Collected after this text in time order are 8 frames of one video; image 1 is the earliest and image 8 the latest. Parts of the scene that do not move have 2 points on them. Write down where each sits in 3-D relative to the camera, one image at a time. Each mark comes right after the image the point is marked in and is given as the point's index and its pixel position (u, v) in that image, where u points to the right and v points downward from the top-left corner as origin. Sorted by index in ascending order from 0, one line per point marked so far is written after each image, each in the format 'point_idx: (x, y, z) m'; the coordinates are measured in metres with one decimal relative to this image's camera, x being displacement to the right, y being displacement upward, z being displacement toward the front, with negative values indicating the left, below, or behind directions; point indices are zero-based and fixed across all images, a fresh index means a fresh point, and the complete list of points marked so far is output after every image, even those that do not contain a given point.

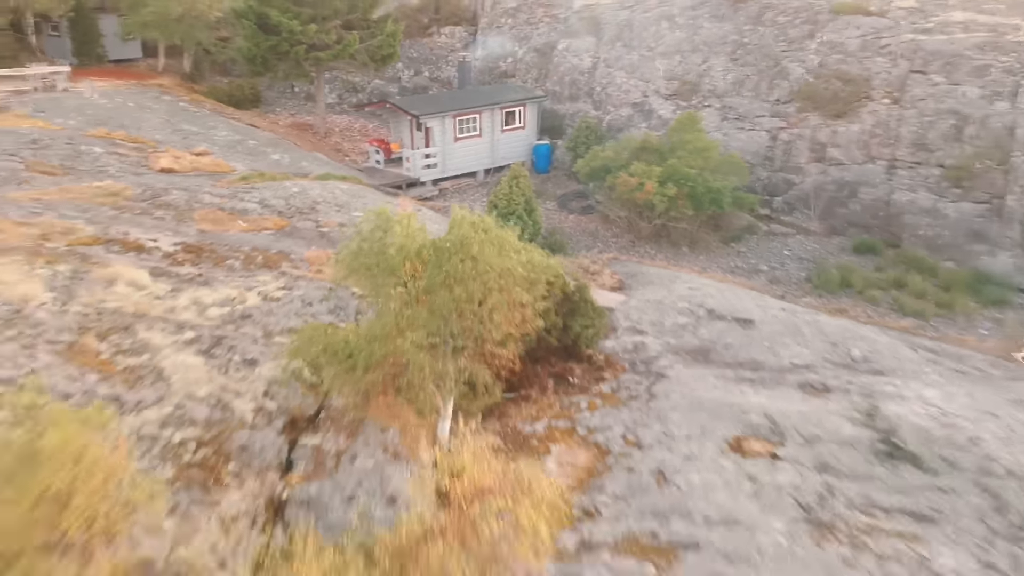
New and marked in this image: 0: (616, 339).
0: (+0.7, -0.3, +7.0) m
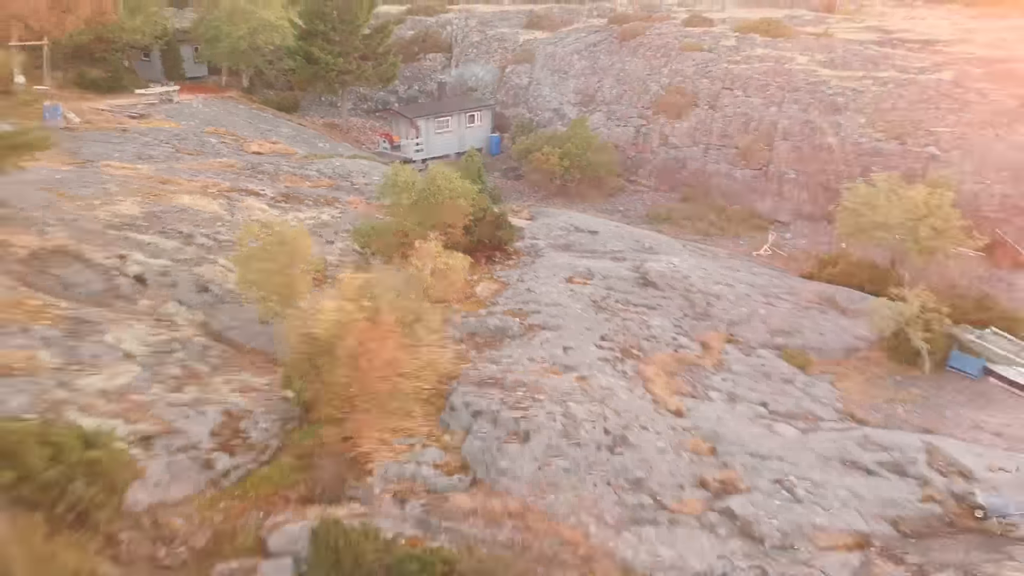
0: (+0.1, +0.6, +12.7) m
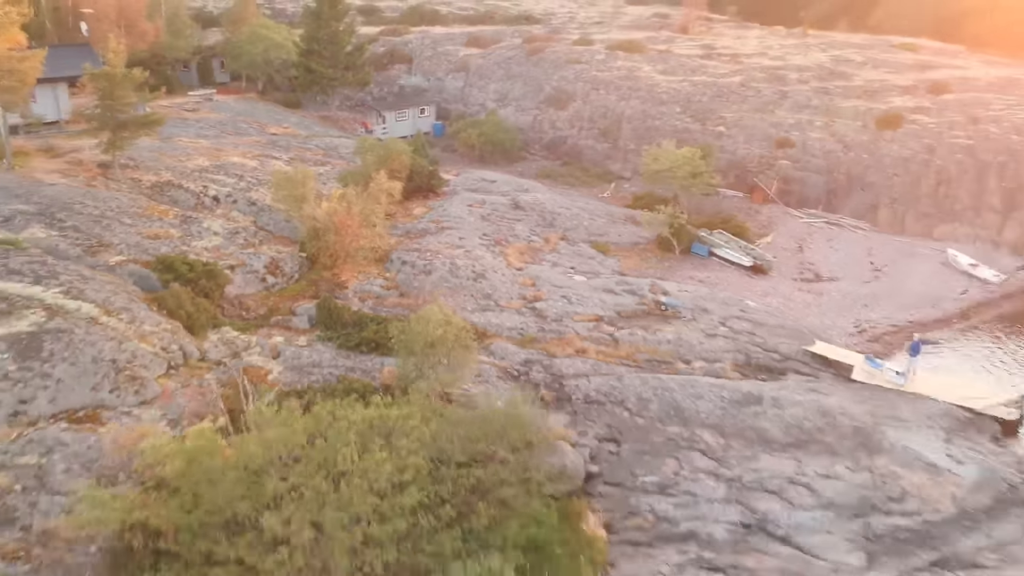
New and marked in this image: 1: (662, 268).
0: (-1.3, +2.1, +19.9) m
1: (+2.6, +0.4, +16.9) m
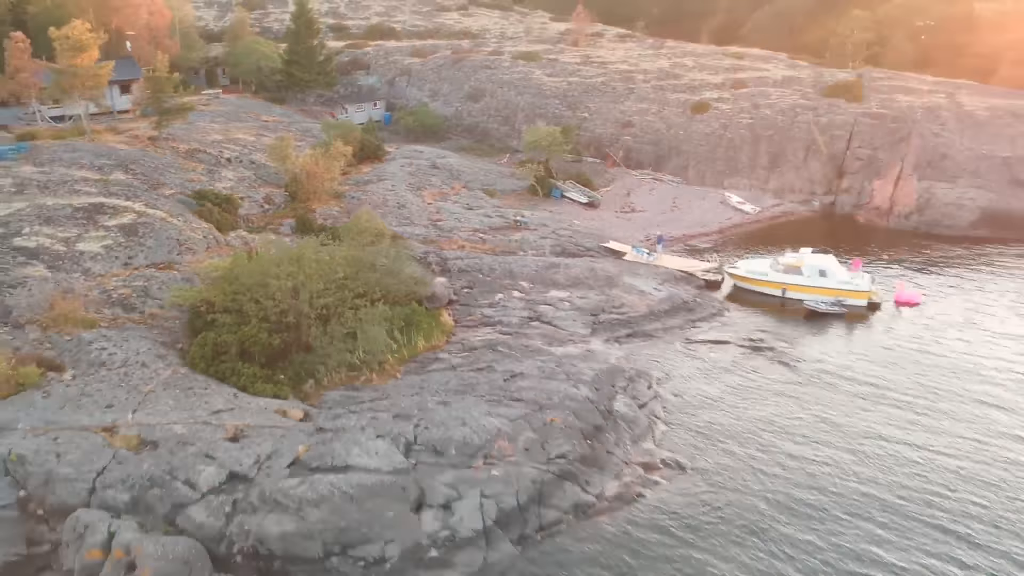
0: (-3.5, +3.8, +28.3) m
1: (+0.4, +2.2, +25.4) m
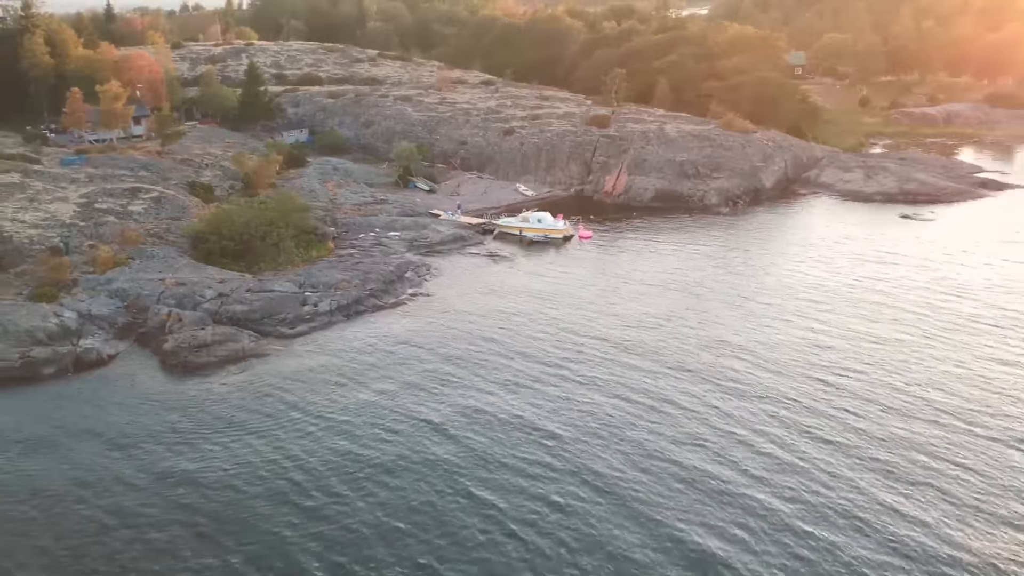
0: (-9.1, +5.6, +44.3) m
1: (-5.0, +4.1, +41.5) m
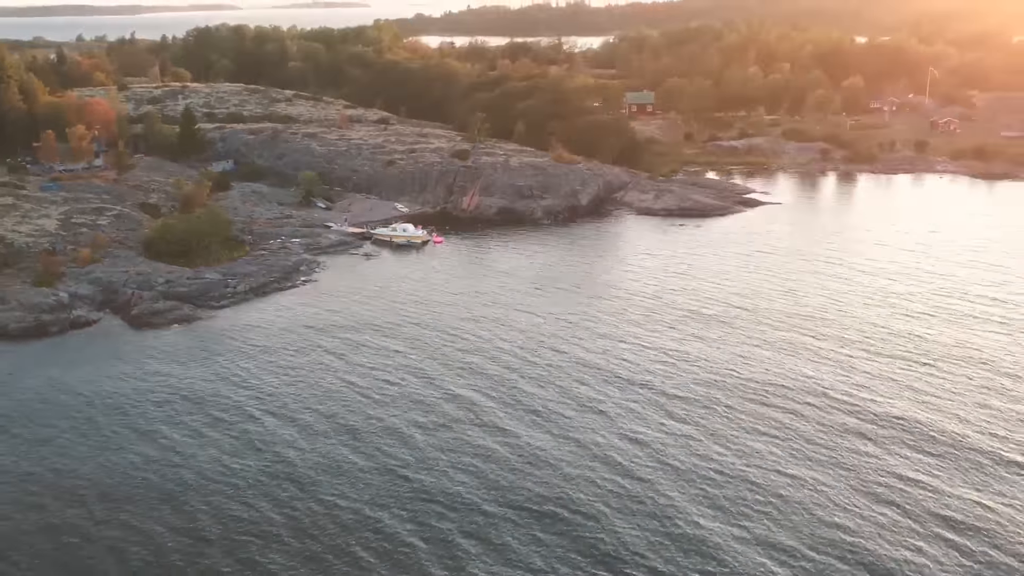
0: (-16.0, +5.8, +56.9) m
1: (-11.7, +4.3, +54.4) m
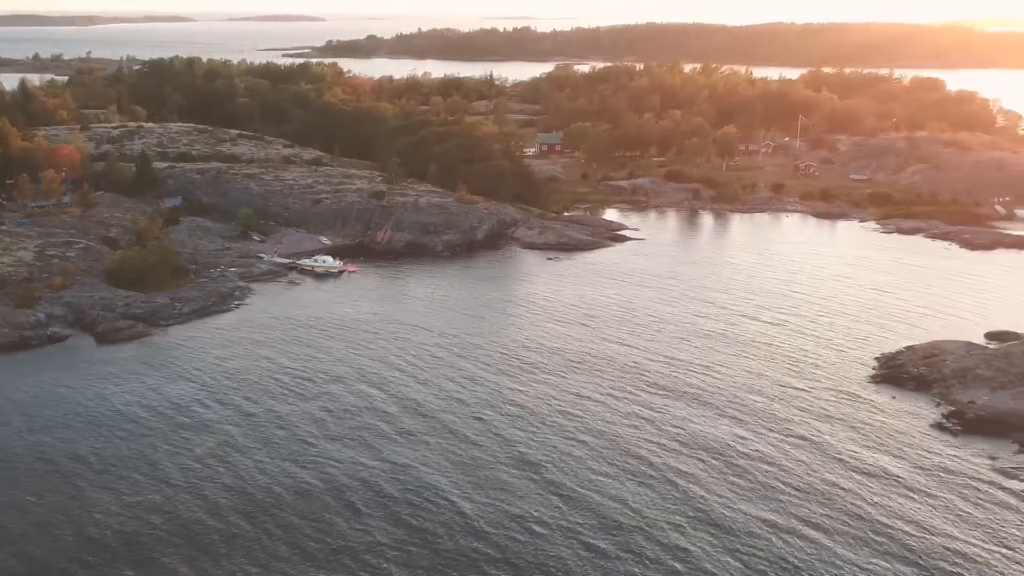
0: (-22.2, +4.5, +67.0) m
1: (-17.9, +3.0, +64.6) m
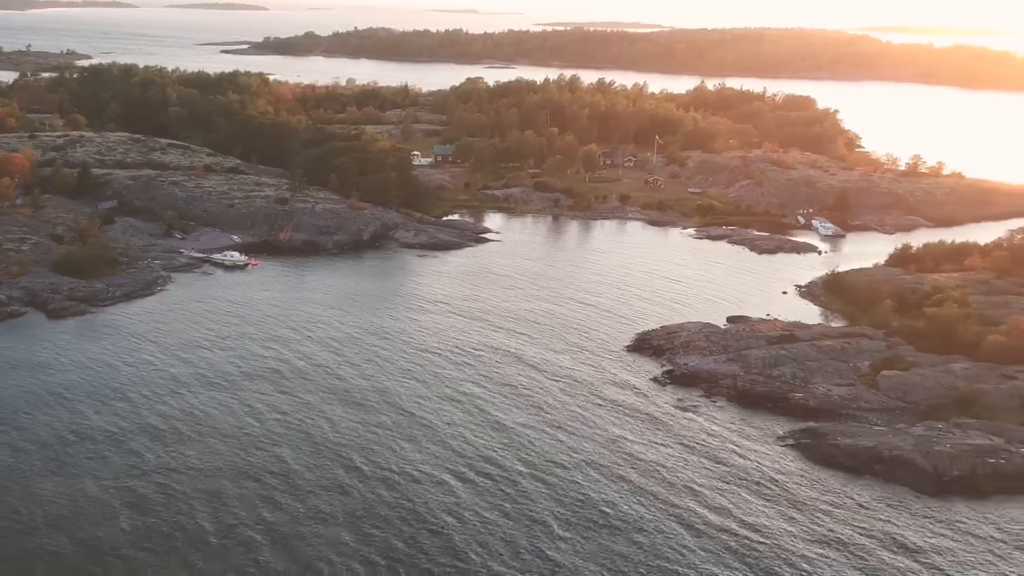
0: (-32.1, +5.4, +80.8) m
1: (-27.6, +3.9, +78.7) m
